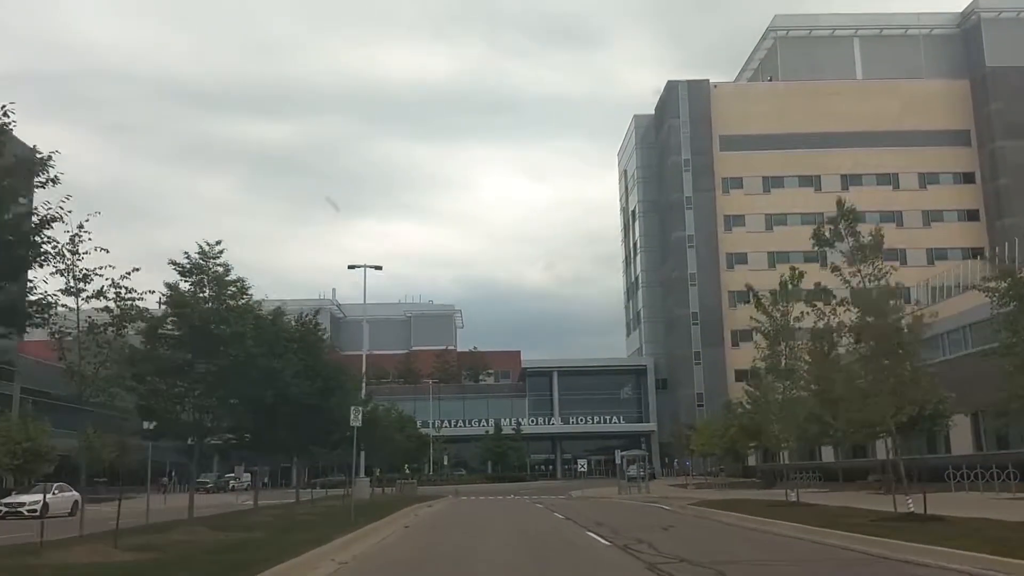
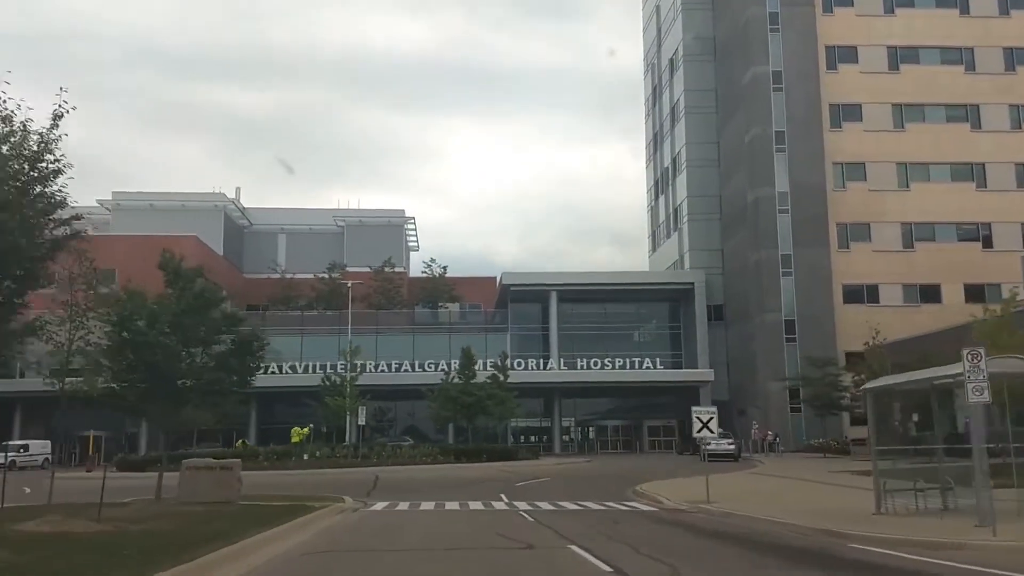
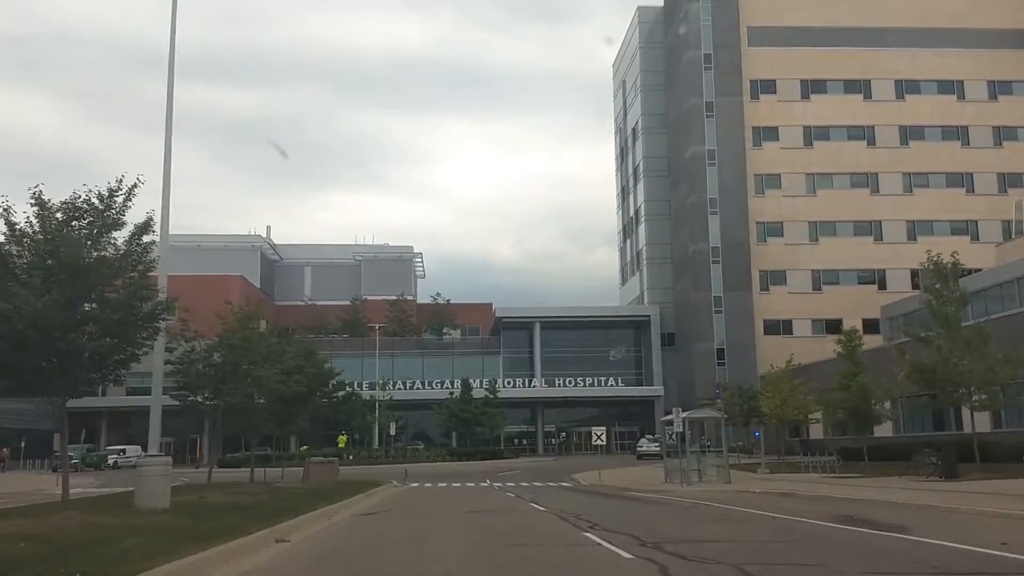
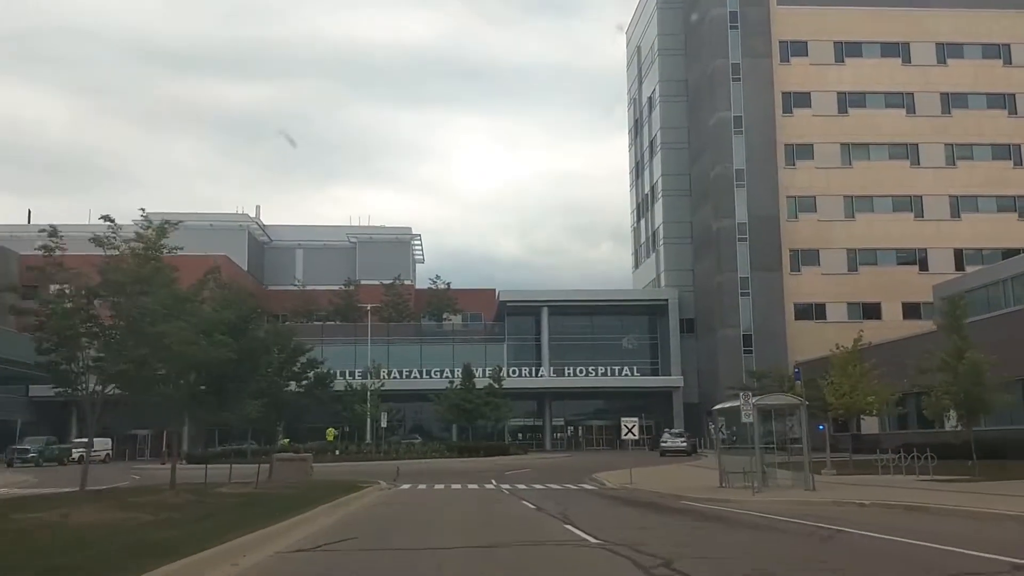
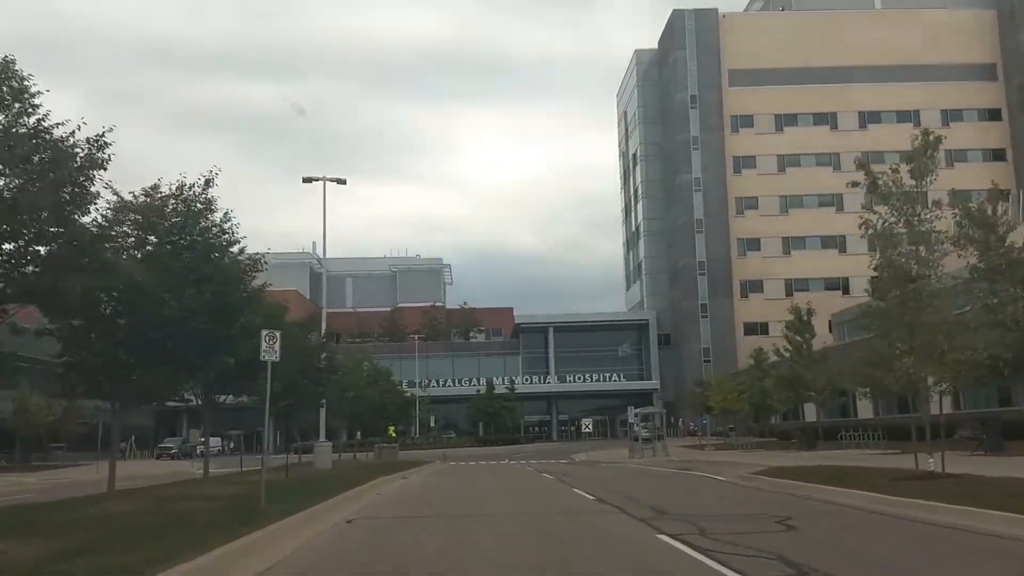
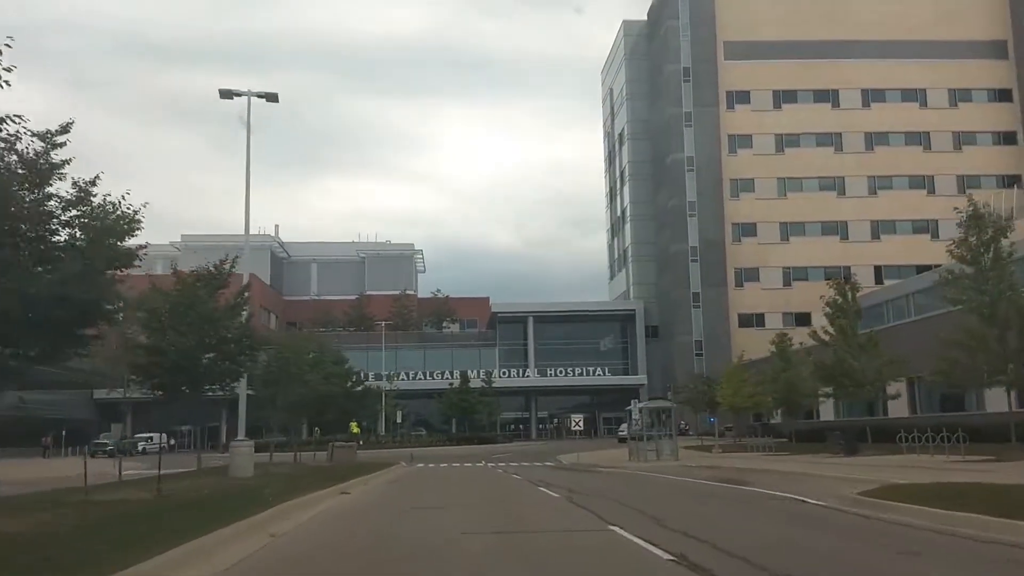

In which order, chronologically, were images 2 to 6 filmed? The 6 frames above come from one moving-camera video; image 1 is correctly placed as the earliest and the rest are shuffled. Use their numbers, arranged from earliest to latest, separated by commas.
5, 6, 3, 4, 2
